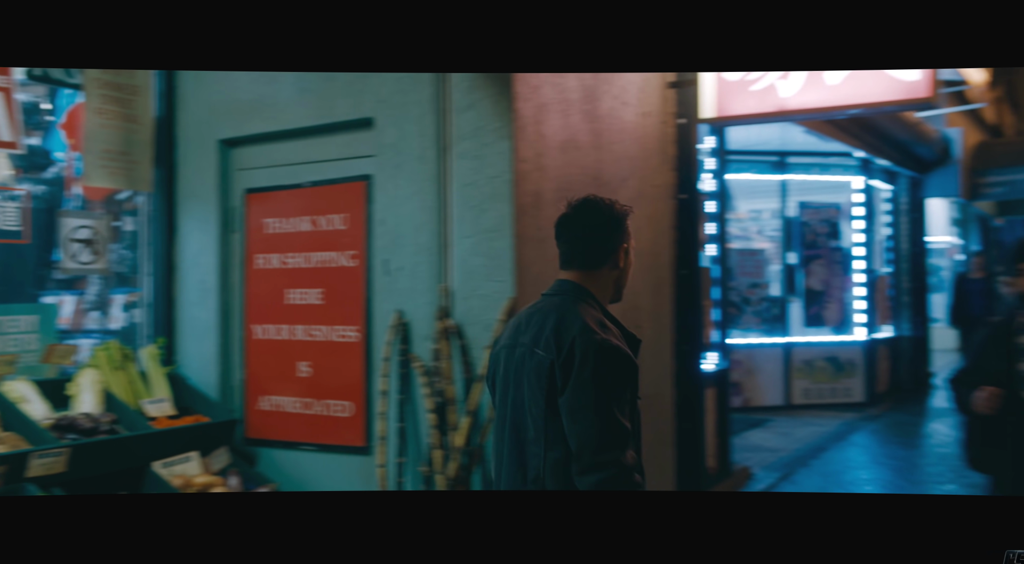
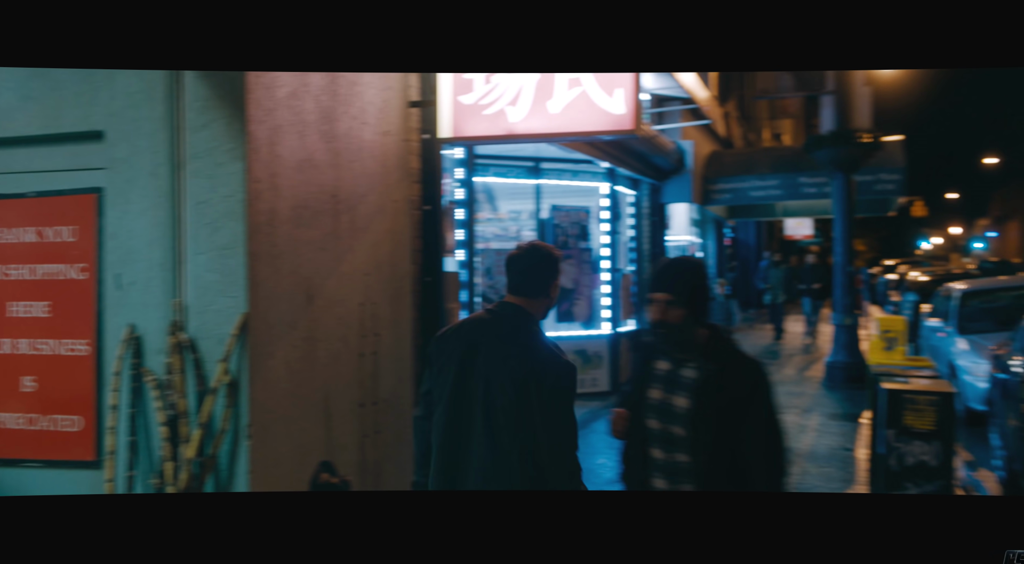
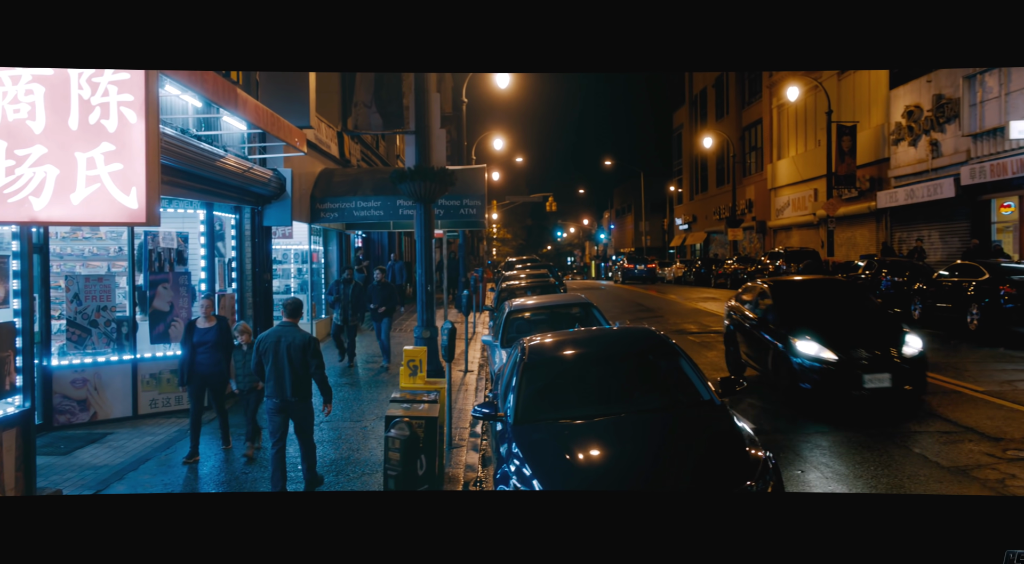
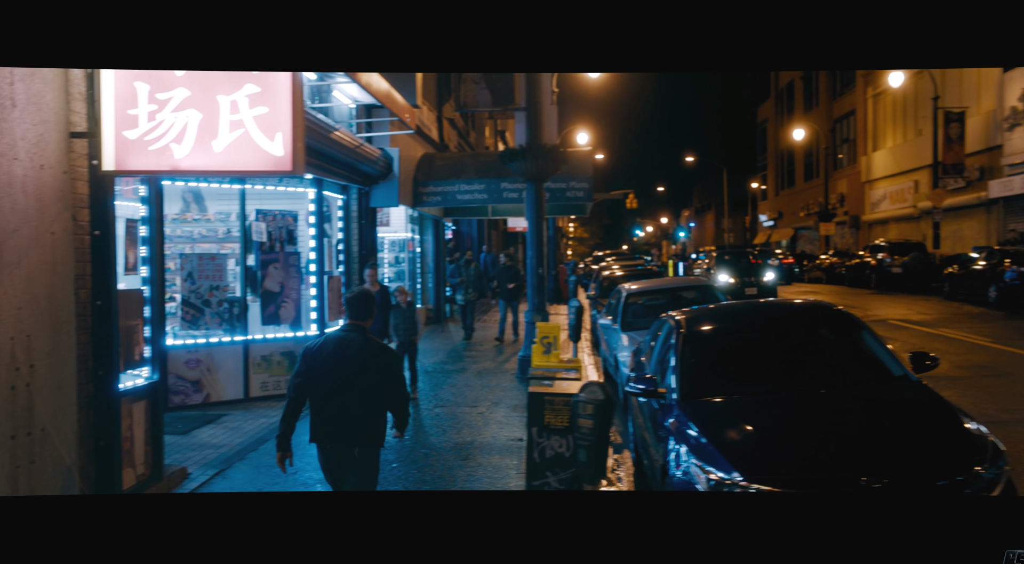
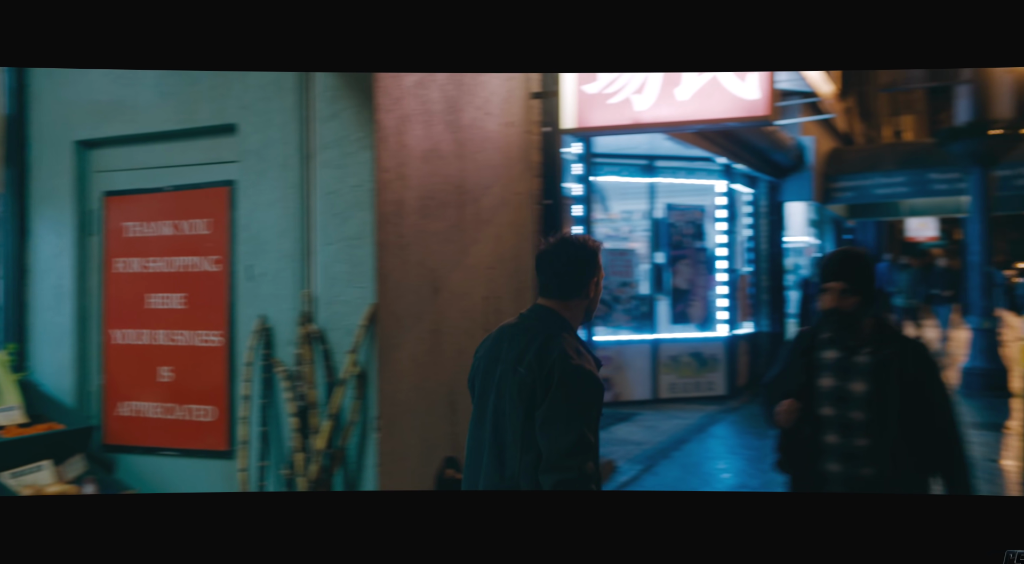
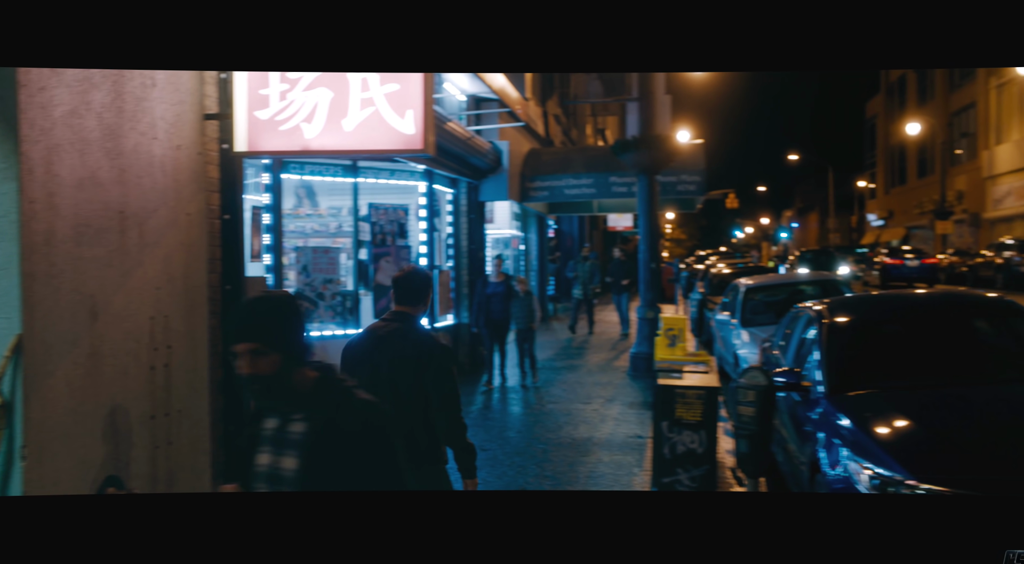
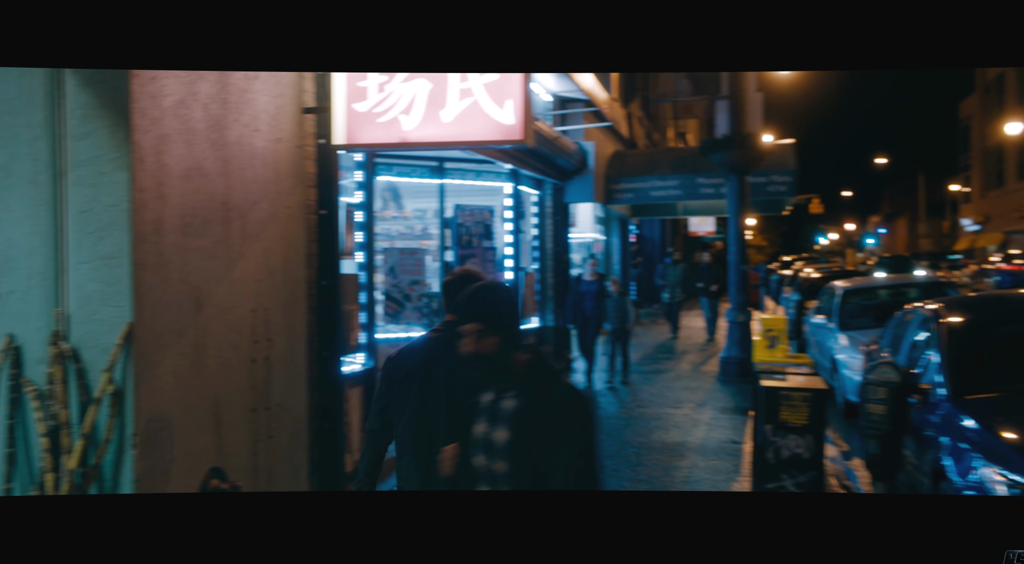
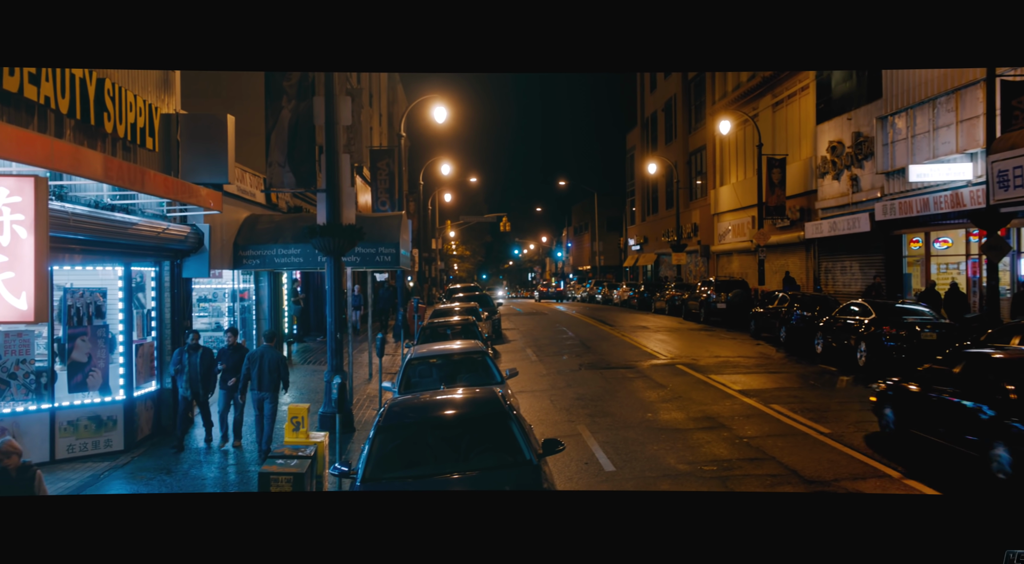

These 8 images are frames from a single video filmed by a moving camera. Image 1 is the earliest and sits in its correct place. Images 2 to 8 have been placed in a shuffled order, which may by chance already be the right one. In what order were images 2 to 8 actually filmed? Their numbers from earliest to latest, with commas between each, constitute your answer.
5, 2, 7, 6, 4, 3, 8
